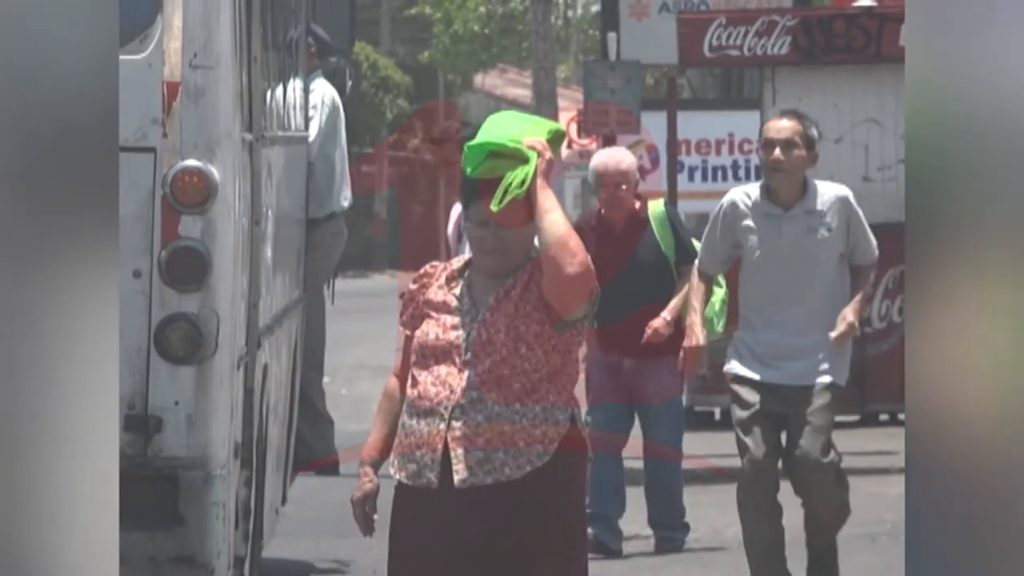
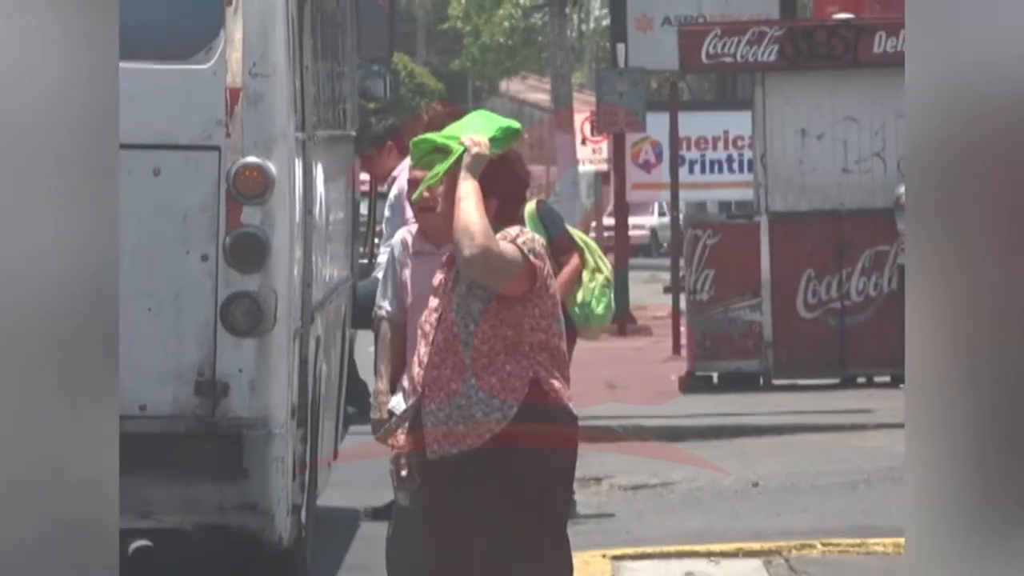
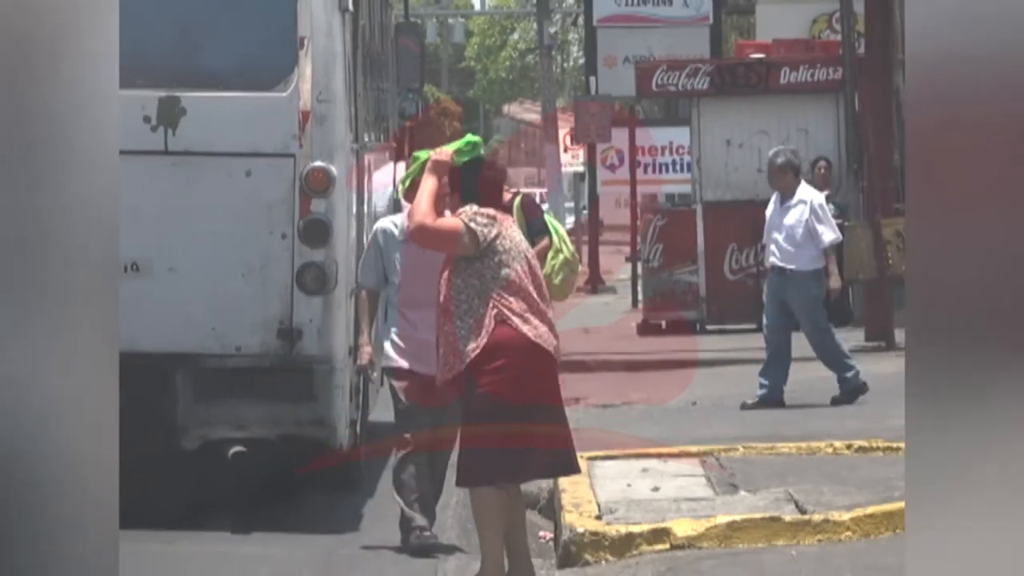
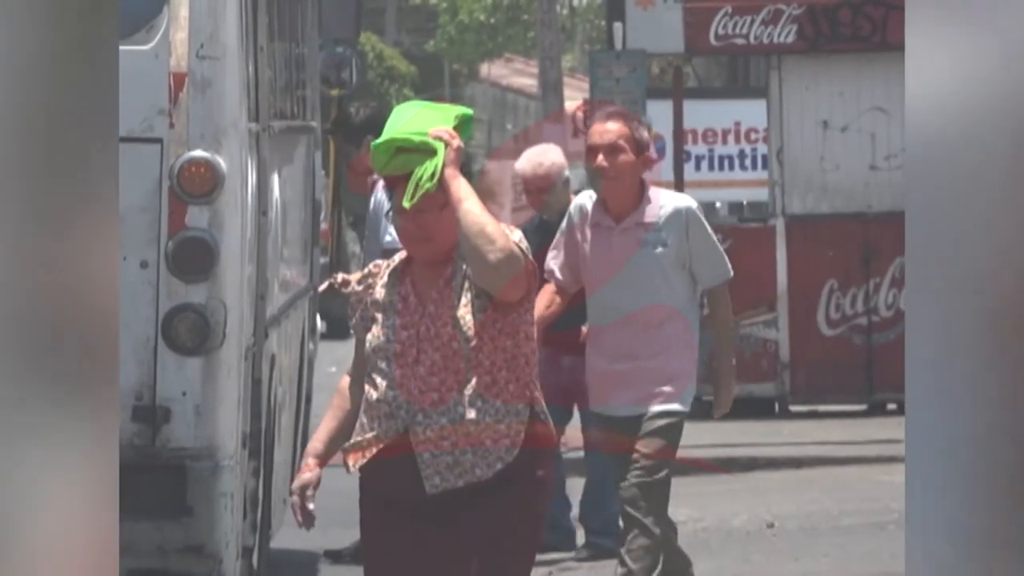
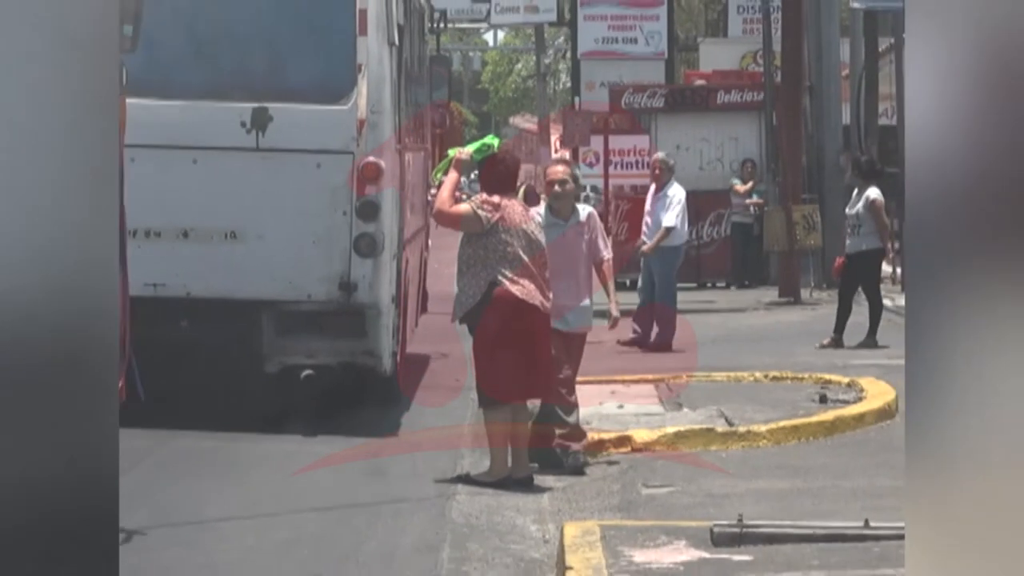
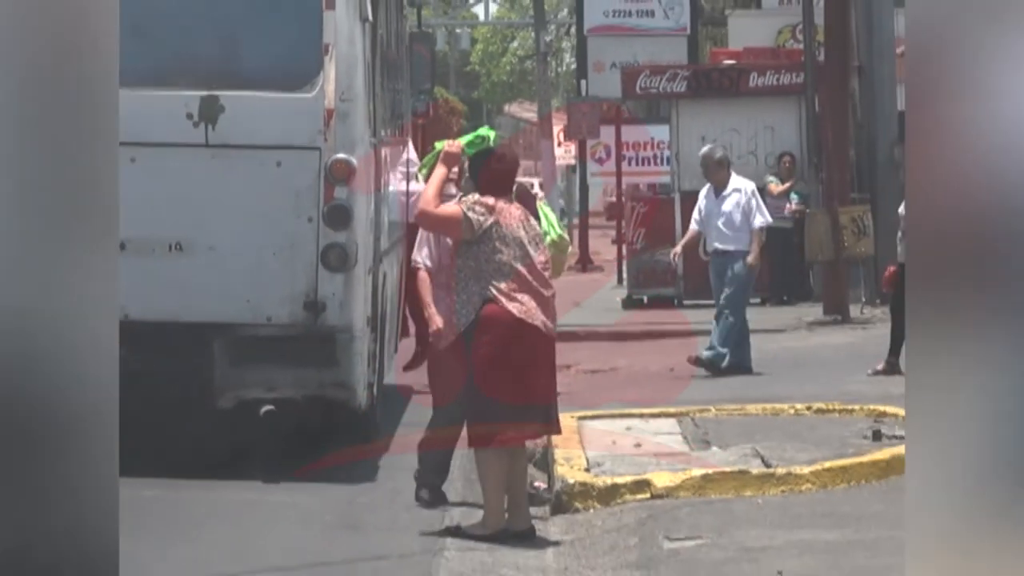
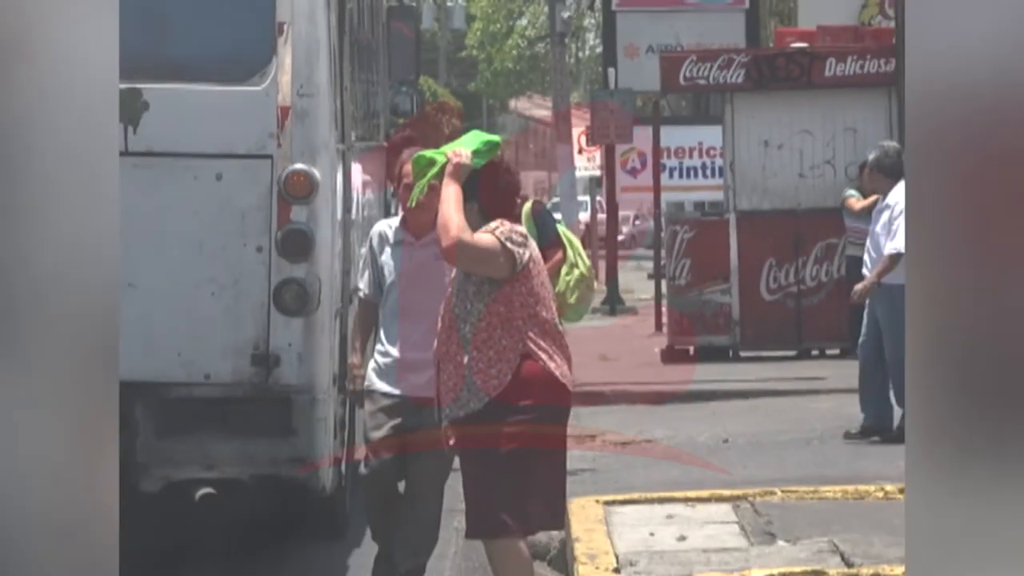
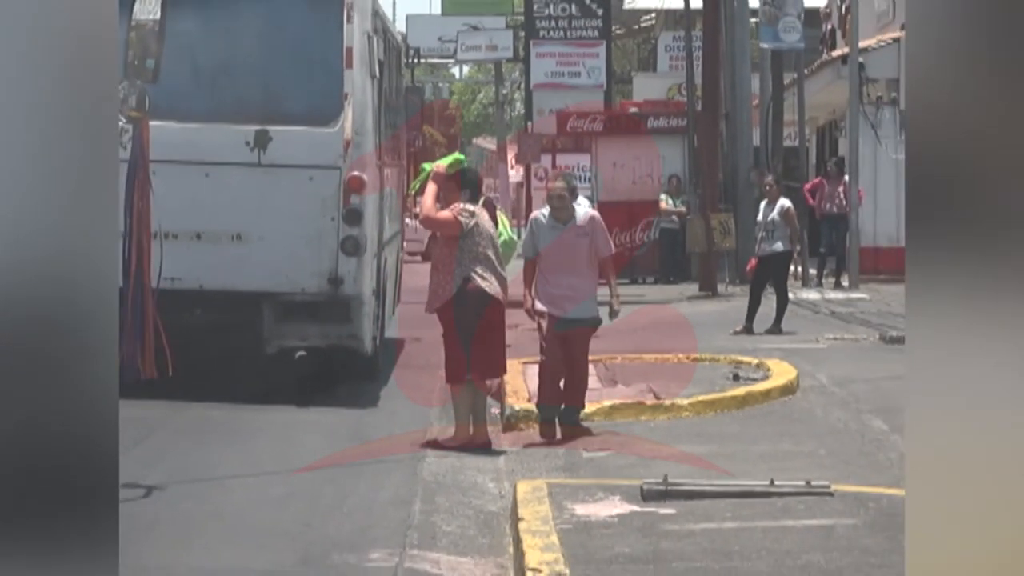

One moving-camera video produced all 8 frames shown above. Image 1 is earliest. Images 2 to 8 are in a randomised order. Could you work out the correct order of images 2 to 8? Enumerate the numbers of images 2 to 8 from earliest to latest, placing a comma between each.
4, 2, 7, 3, 6, 5, 8
